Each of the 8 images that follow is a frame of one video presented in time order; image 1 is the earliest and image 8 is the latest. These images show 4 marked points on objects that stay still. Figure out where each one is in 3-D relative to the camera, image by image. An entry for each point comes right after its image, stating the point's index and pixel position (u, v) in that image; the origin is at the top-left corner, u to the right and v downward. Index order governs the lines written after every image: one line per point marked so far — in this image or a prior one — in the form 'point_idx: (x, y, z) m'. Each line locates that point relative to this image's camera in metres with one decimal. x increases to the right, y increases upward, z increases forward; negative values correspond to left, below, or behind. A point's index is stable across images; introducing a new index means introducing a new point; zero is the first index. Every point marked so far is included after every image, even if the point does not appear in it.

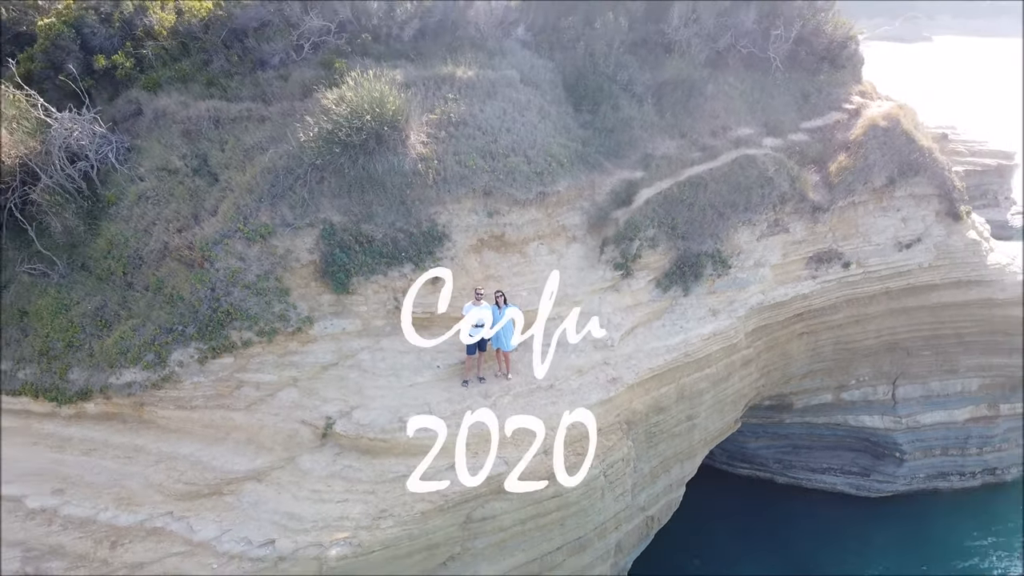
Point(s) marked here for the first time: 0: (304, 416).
0: (-3.3, -2.0, +5.9) m
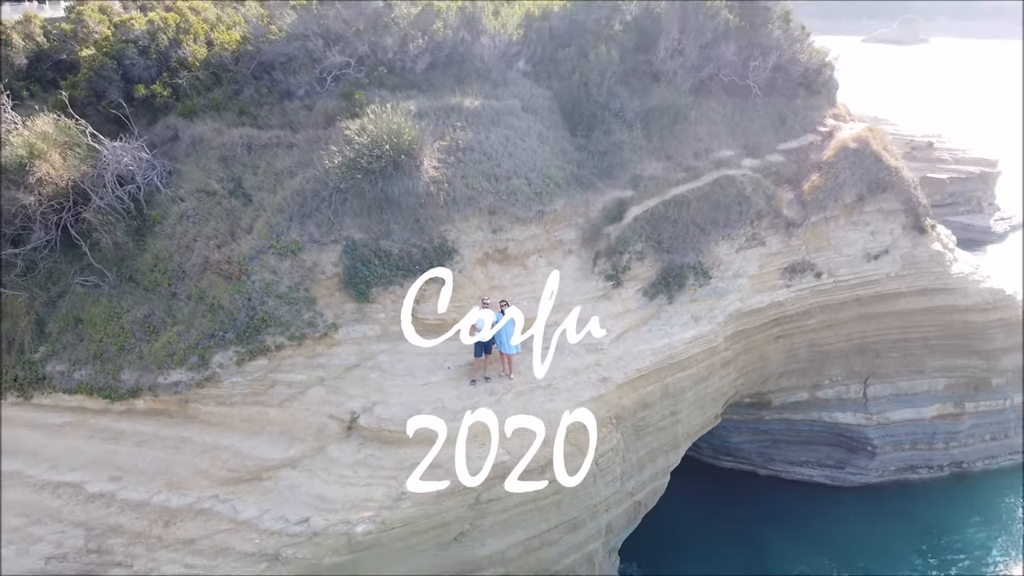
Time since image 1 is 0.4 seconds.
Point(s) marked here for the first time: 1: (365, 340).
0: (-3.2, -2.2, +6.6) m
1: (-2.8, -1.0, +7.1) m
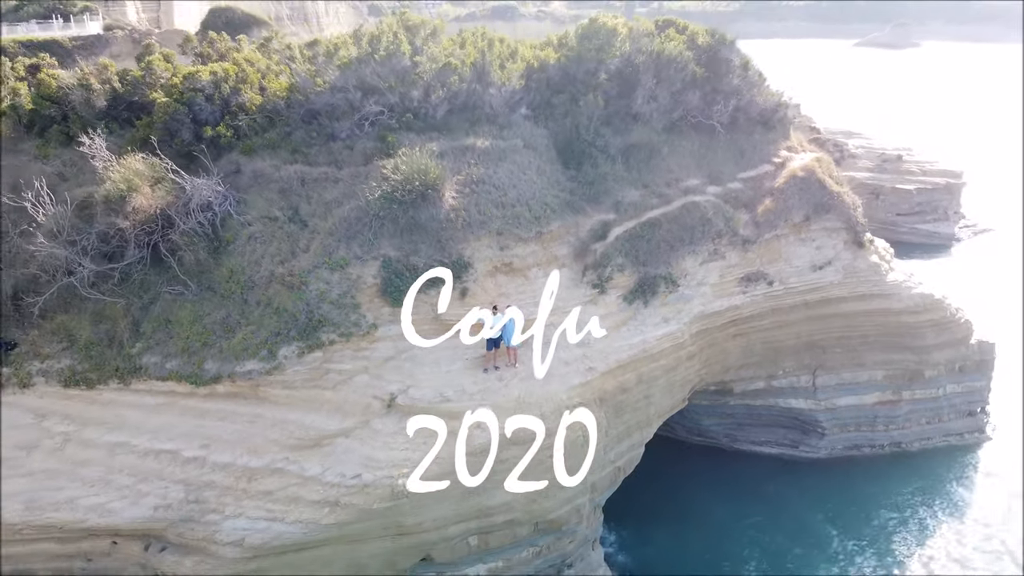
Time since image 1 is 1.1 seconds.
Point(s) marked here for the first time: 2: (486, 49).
0: (-3.1, -2.4, +8.4) m
1: (-2.7, -1.1, +8.8) m
2: (-0.7, +7.1, +11.3) m
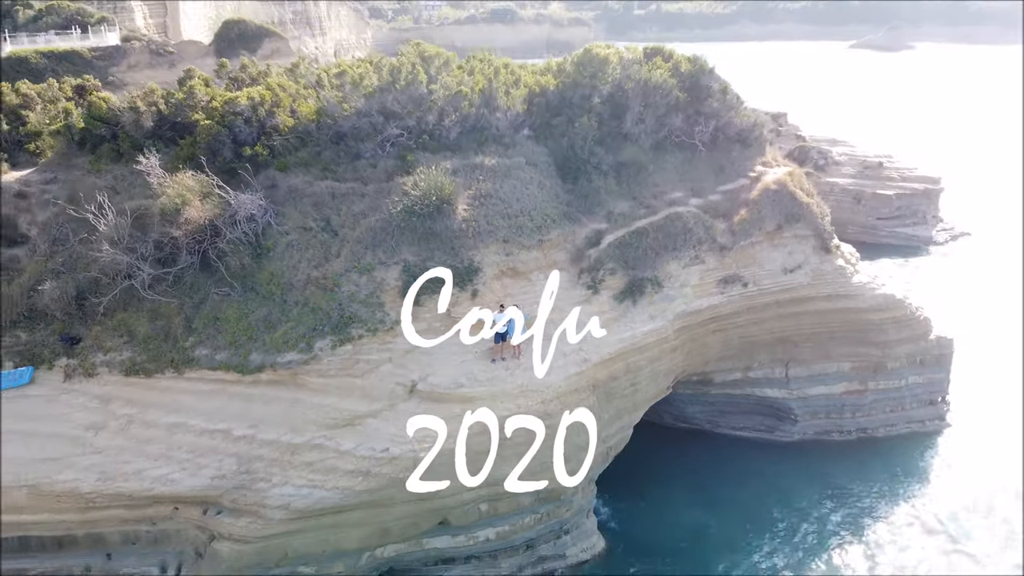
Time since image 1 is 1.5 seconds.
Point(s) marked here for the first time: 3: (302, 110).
0: (-3.0, -2.4, +9.6) m
1: (-2.6, -1.2, +10.1) m
2: (-0.6, +7.1, +12.6) m
3: (-6.7, +5.7, +11.6) m
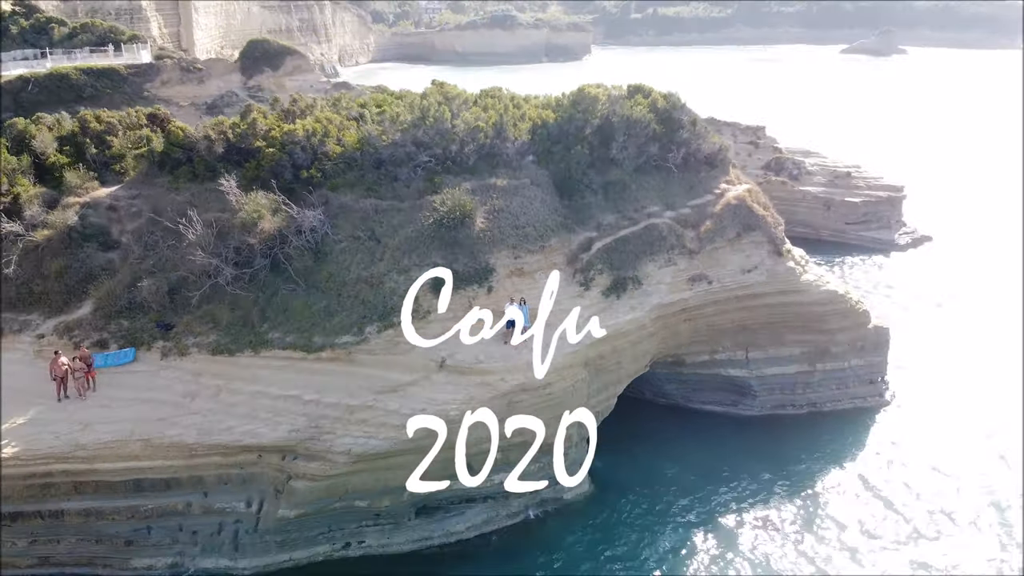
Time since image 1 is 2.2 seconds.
0: (-2.7, -2.3, +12.2) m
1: (-2.3, -1.1, +12.7) m
2: (-0.3, +7.2, +15.2) m
3: (-6.4, +5.8, +14.2) m
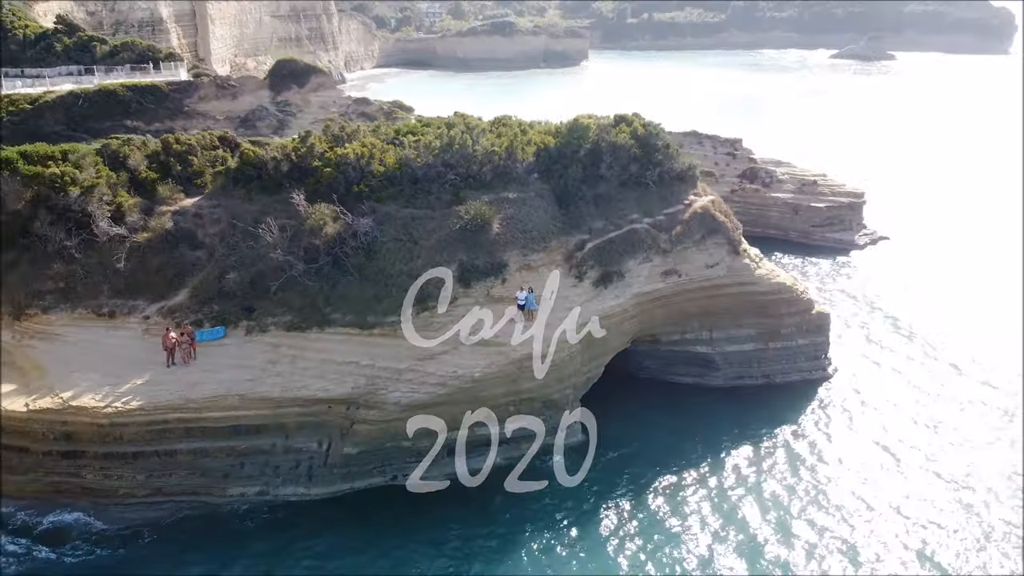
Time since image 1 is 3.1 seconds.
0: (-2.2, -1.9, +15.8) m
1: (-1.8, -0.7, +16.2) m
2: (+0.1, +7.6, +18.7) m
3: (-6.0, +6.2, +17.7) m
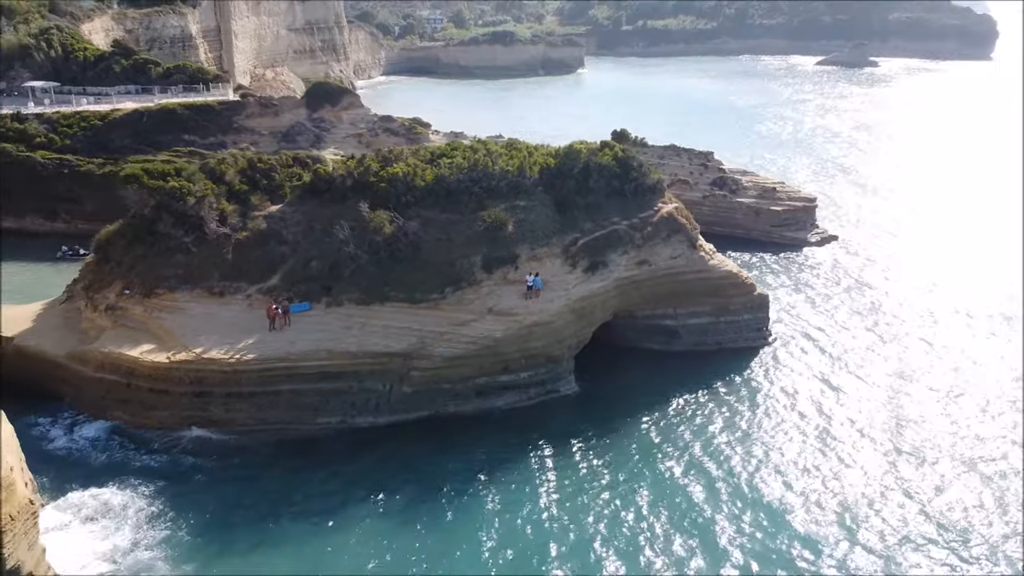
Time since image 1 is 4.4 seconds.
0: (-1.6, -1.0, +21.5) m
1: (-1.2, +0.2, +21.9) m
2: (+0.8, +8.5, +24.4) m
3: (-5.3, +7.1, +23.4) m
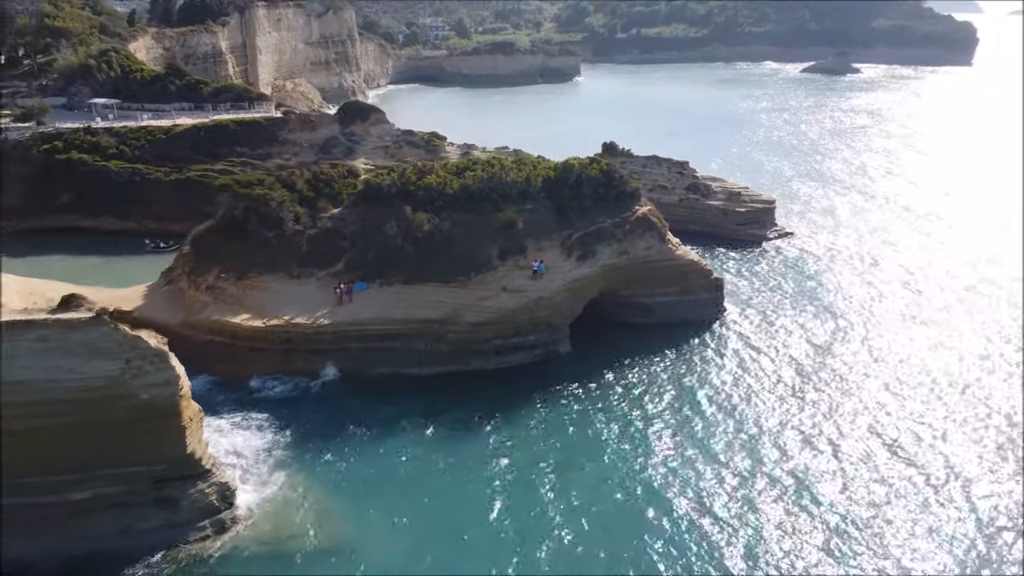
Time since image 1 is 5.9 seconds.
0: (-0.8, +0.3, +28.3) m
1: (-0.4, +1.6, +28.8) m
2: (+1.5, +9.8, +31.3) m
3: (-4.5, +8.4, +30.2) m
